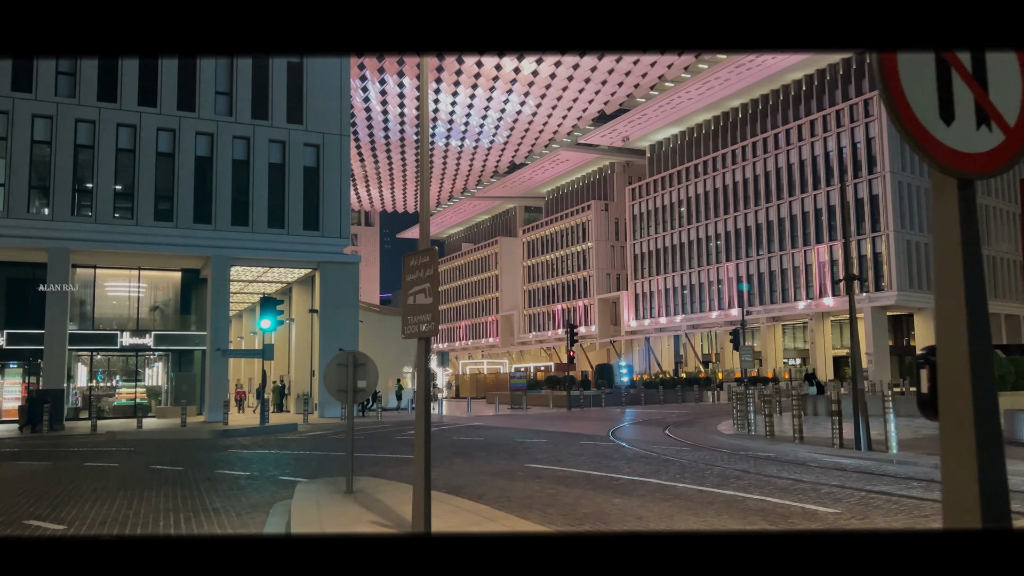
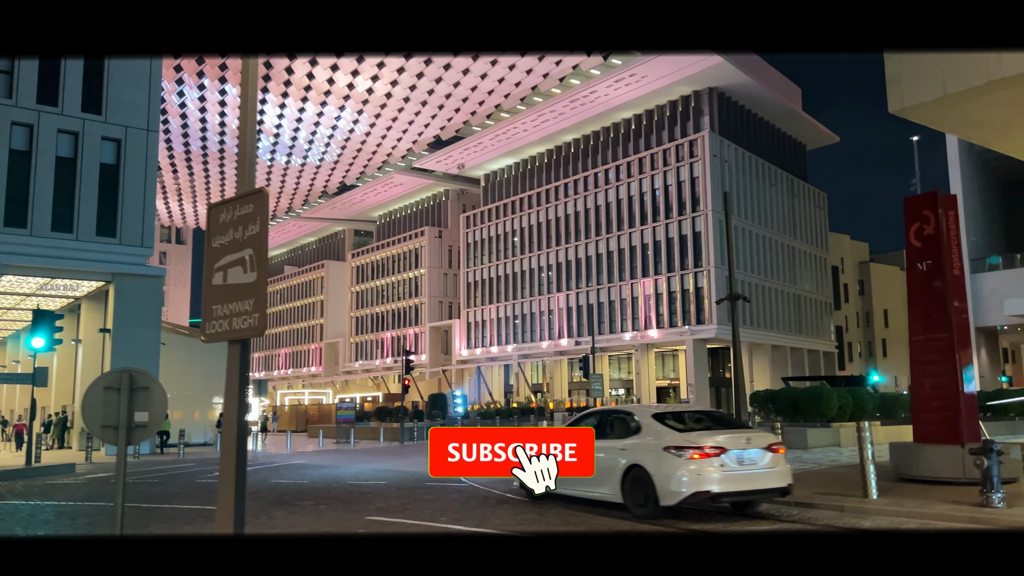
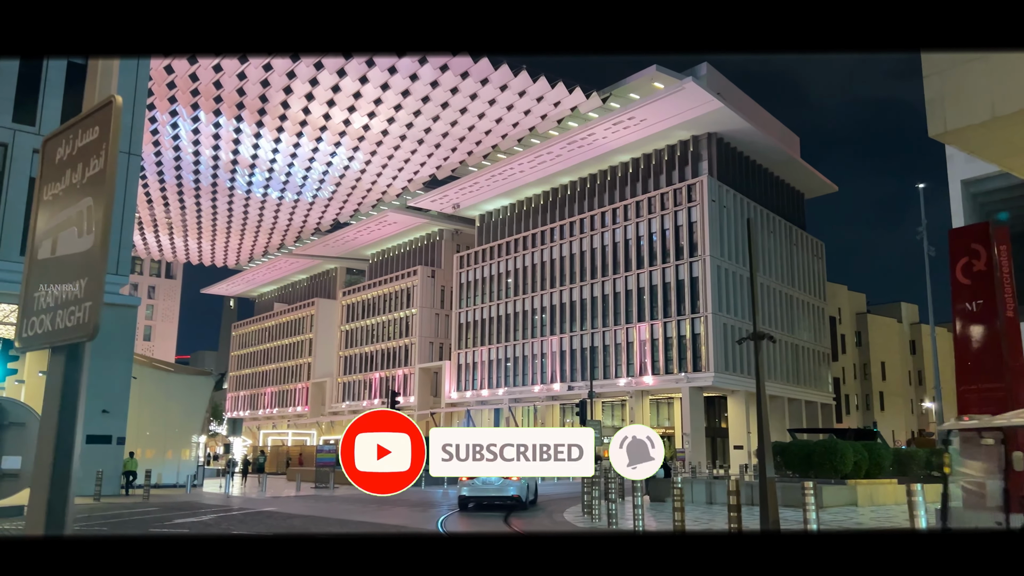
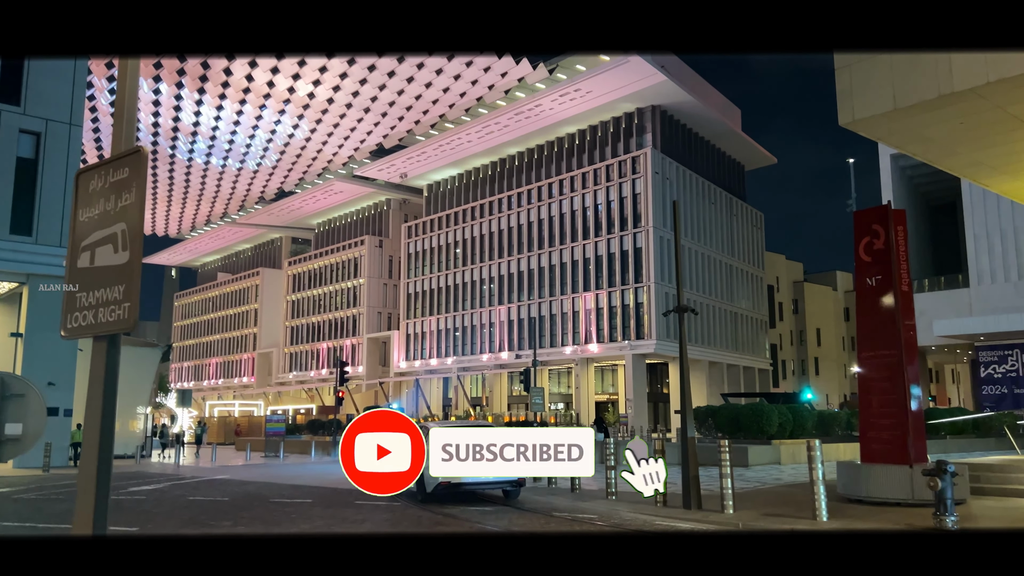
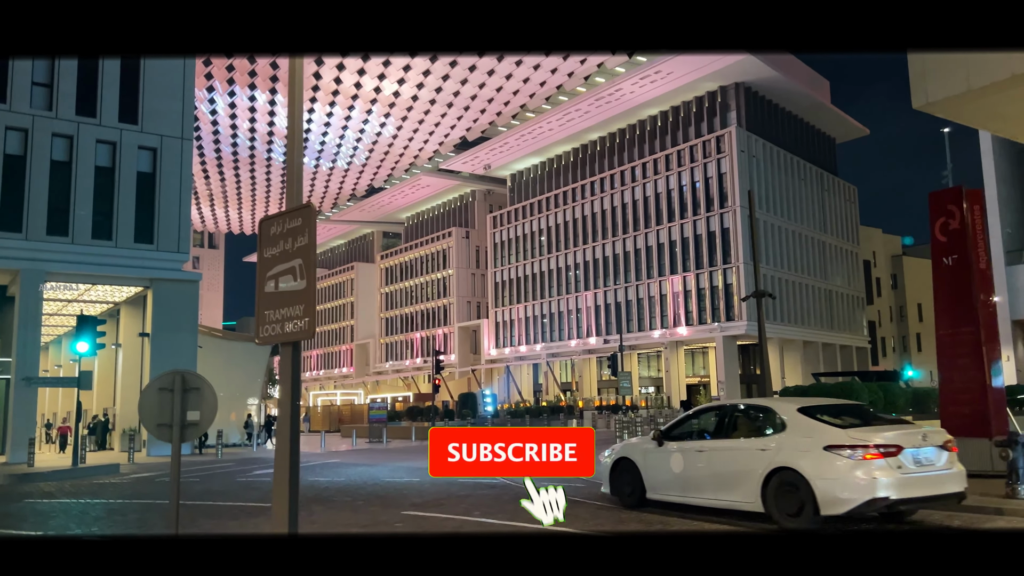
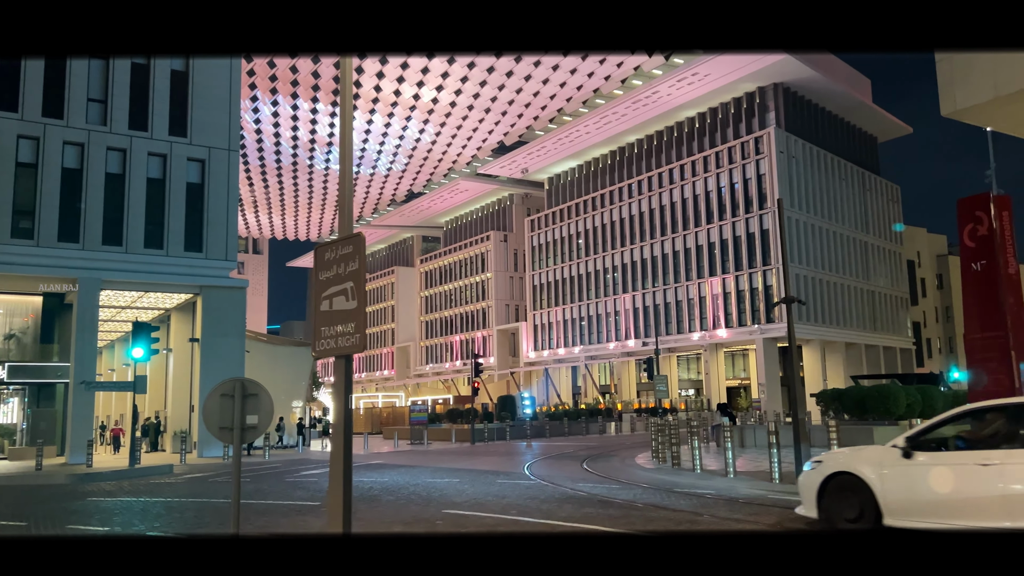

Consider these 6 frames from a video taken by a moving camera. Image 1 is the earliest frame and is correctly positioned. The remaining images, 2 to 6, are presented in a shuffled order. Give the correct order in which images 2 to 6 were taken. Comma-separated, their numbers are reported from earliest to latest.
6, 5, 2, 4, 3
